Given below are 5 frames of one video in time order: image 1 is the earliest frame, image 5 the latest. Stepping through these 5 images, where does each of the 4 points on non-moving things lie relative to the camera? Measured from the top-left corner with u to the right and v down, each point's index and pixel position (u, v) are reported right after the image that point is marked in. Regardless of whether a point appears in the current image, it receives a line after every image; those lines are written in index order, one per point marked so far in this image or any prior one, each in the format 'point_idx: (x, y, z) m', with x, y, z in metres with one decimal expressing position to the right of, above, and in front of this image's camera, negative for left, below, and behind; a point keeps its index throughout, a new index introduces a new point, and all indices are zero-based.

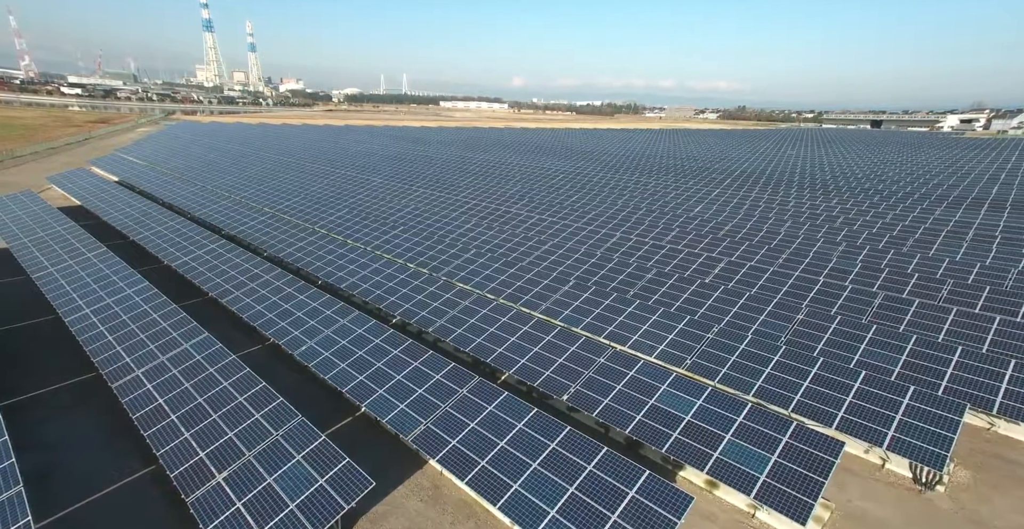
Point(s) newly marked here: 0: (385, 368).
0: (-3.9, -3.2, +13.8) m
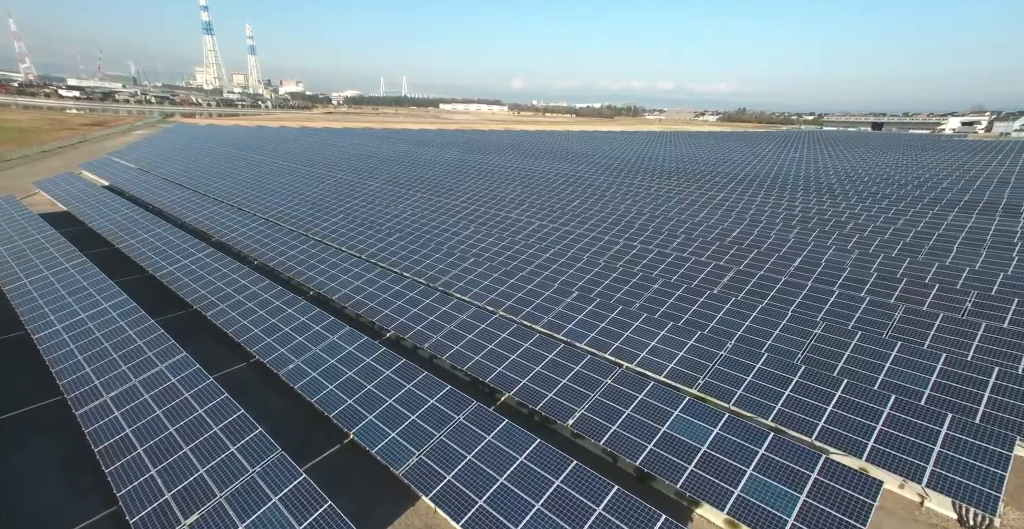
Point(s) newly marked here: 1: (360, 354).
0: (-3.9, -3.6, +12.9) m
1: (-4.8, -2.9, +14.3) m
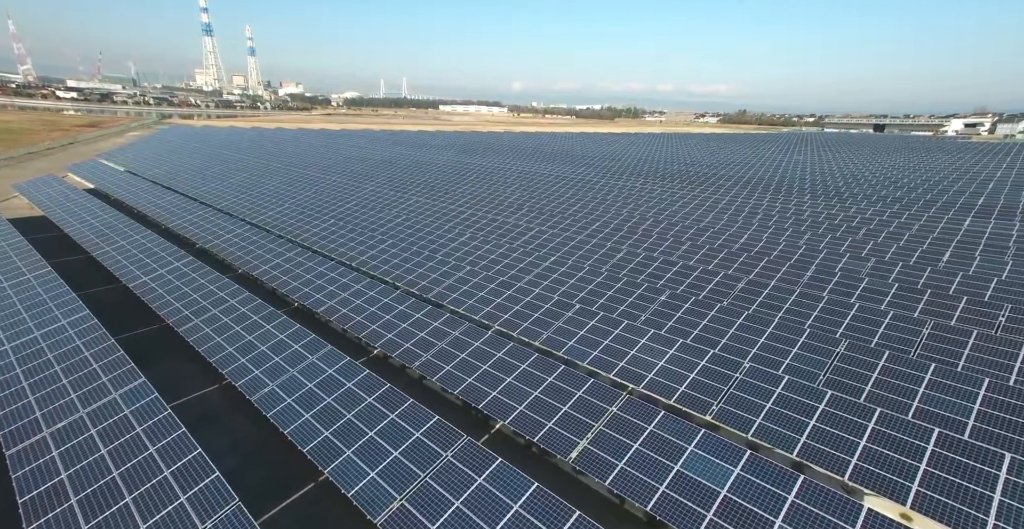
0: (-4.0, -4.0, +11.6) m
1: (-5.0, -3.3, +13.0) m
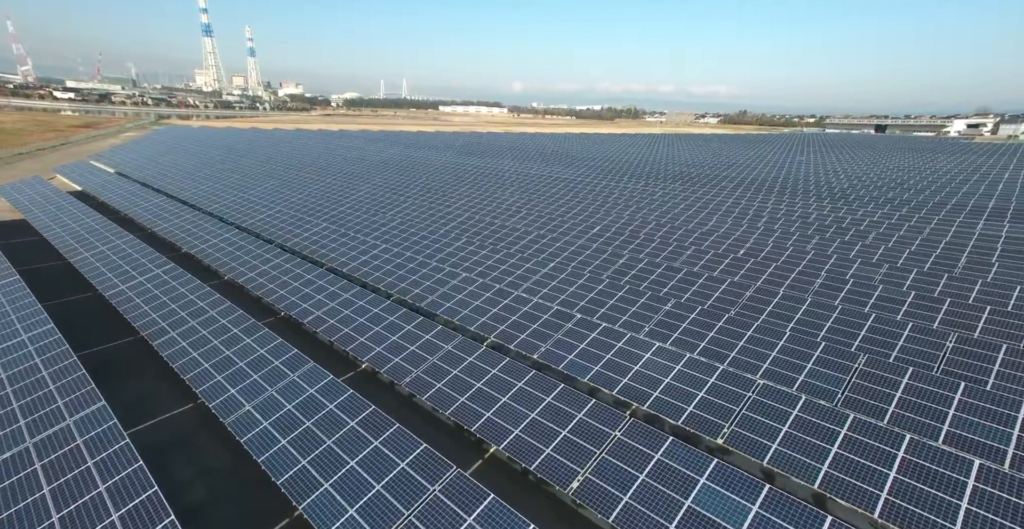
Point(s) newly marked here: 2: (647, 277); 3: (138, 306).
0: (-4.1, -4.3, +10.6) m
1: (-5.1, -3.6, +12.1) m
2: (+6.0, -0.6, +19.8) m
3: (-14.3, -1.6, +17.2) m
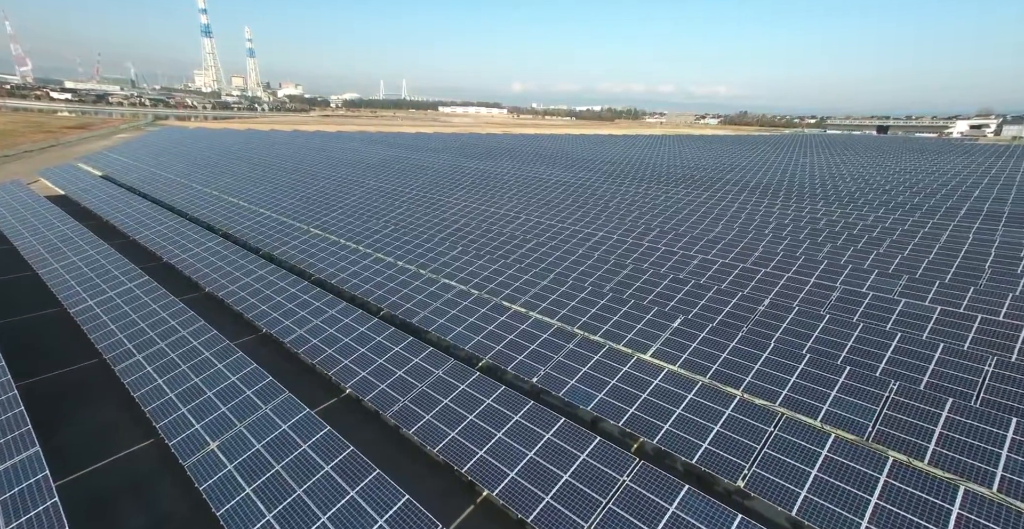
0: (-4.2, -4.8, +9.3) m
1: (-5.2, -4.1, +10.8) m
2: (+5.9, -1.1, +18.5) m
3: (-14.4, -2.1, +16.0) m
